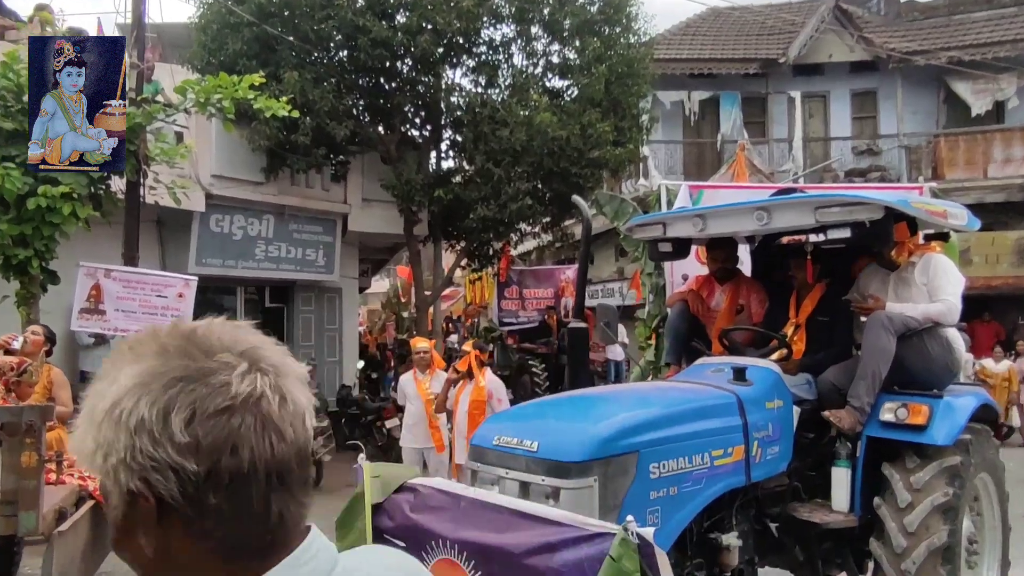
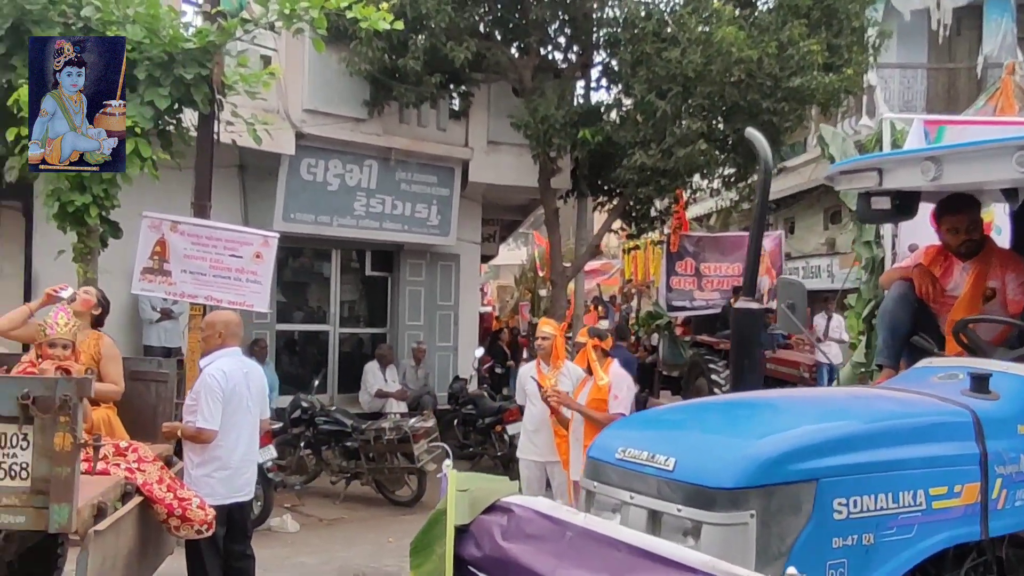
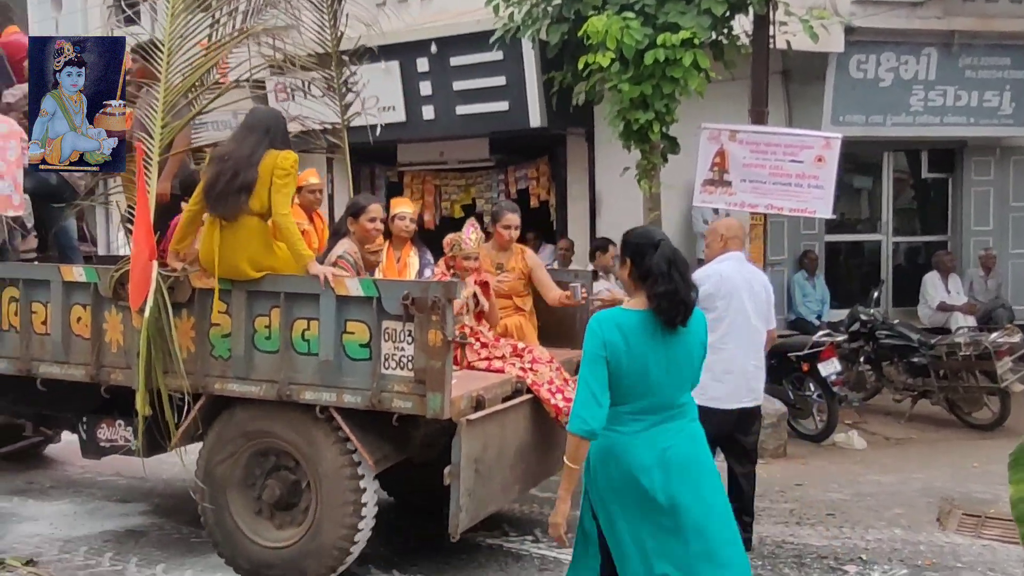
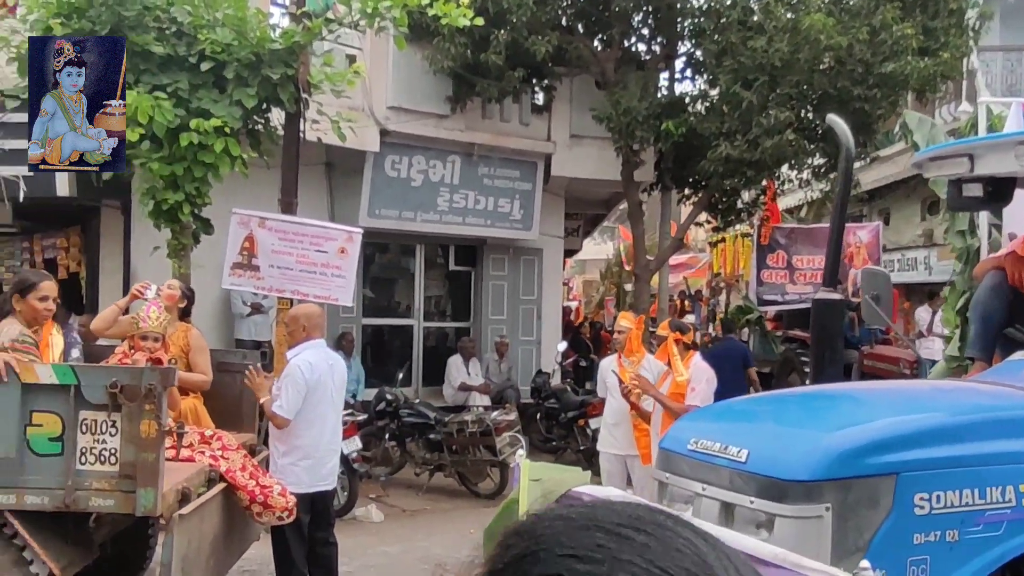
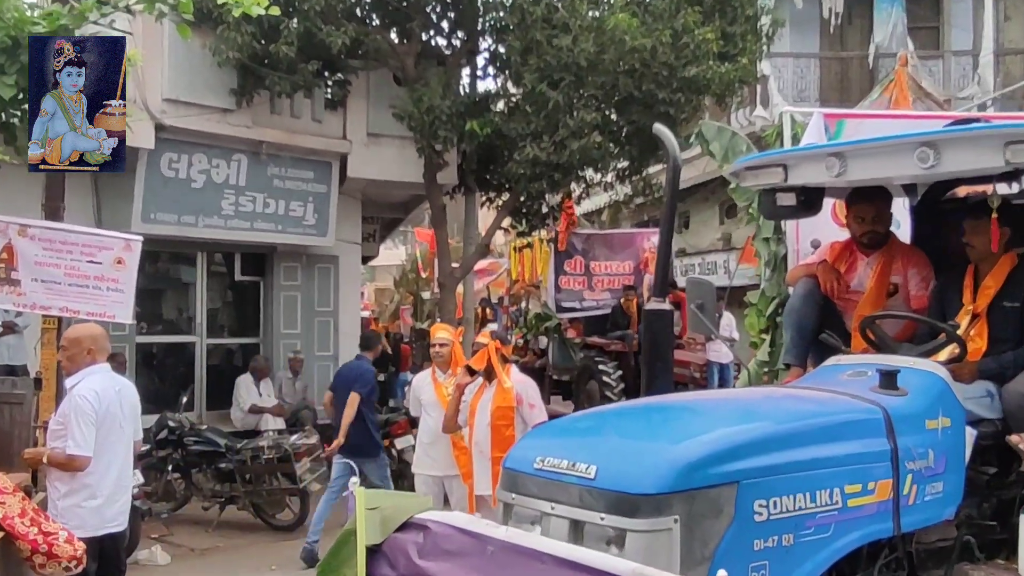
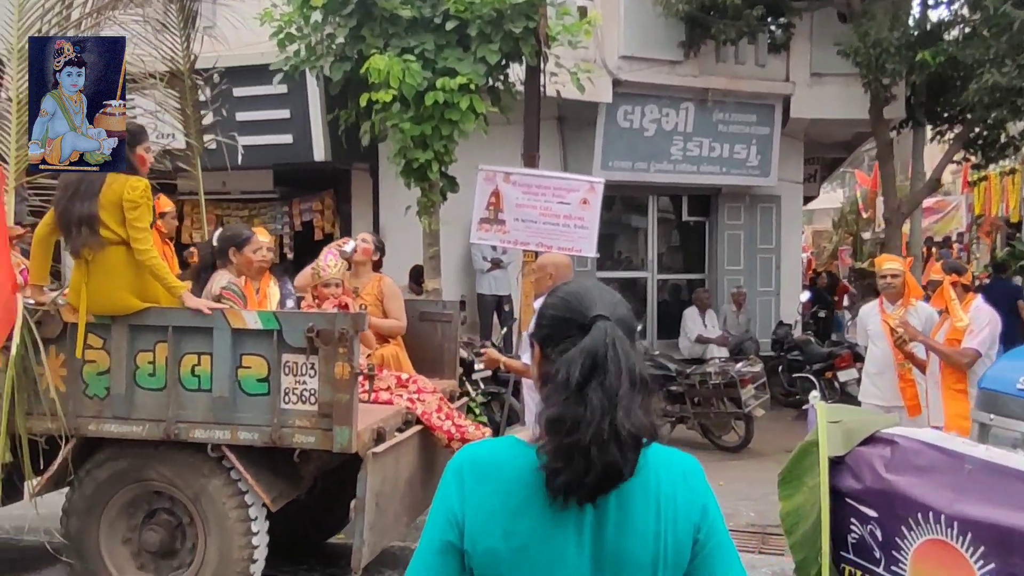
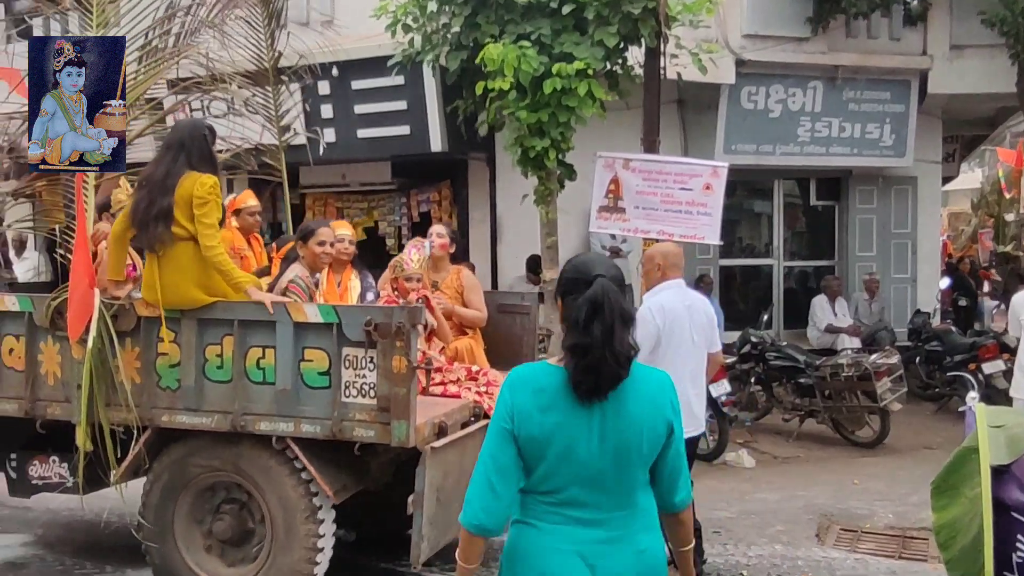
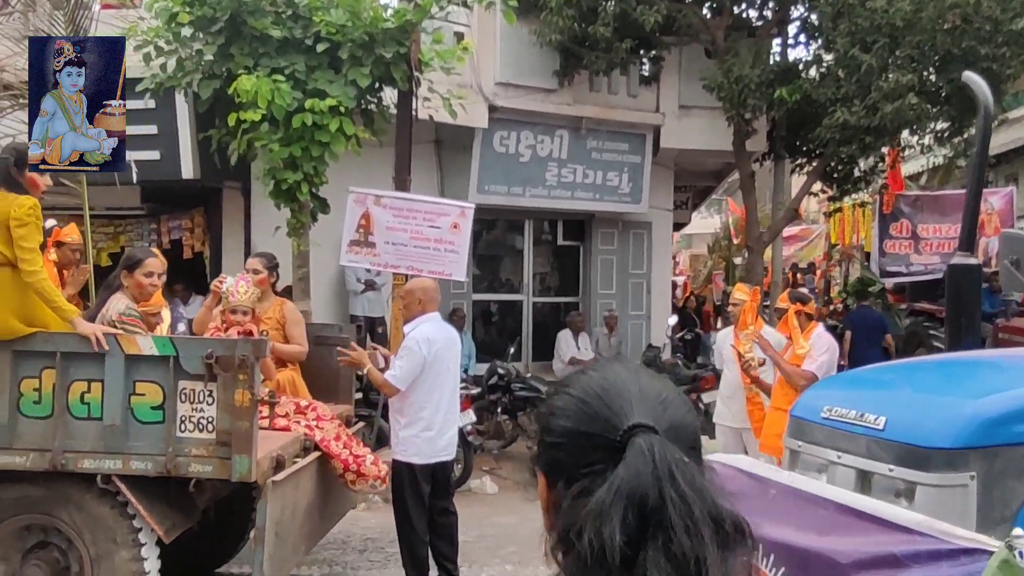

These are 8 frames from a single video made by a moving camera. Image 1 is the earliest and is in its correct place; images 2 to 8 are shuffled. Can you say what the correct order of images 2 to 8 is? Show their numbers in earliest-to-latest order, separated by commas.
5, 2, 4, 8, 6, 7, 3
